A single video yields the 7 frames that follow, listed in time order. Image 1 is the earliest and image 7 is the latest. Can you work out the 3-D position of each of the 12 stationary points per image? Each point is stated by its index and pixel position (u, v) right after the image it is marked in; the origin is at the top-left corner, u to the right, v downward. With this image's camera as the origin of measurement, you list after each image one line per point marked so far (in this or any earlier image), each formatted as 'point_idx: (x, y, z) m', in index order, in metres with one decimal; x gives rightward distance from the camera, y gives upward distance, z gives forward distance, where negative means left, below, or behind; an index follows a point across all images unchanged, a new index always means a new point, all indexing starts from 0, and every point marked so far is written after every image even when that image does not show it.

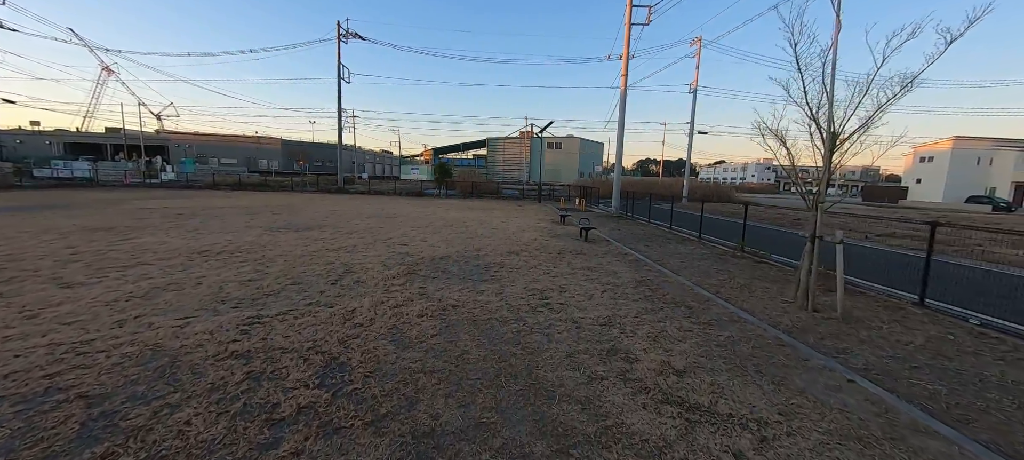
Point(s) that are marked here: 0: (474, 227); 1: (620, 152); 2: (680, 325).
0: (-1.2, +0.1, +11.6) m
1: (+5.2, +3.7, +17.8) m
2: (+1.9, -1.1, +4.1) m
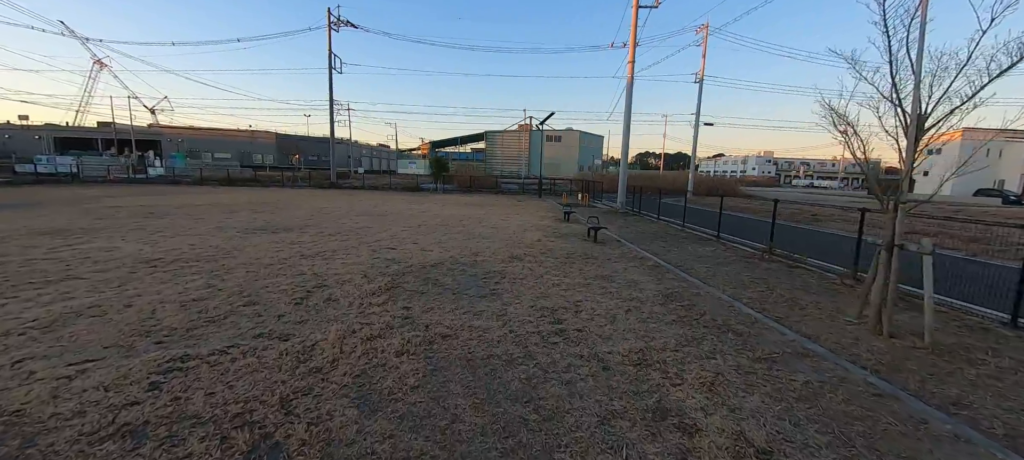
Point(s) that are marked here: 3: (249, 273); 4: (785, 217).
0: (-1.2, +0.1, +10.6) m
1: (+5.1, +3.8, +16.8) m
2: (+1.9, -1.2, +3.2) m
3: (-3.8, -0.6, +5.4) m
4: (+11.8, +0.5, +16.1) m
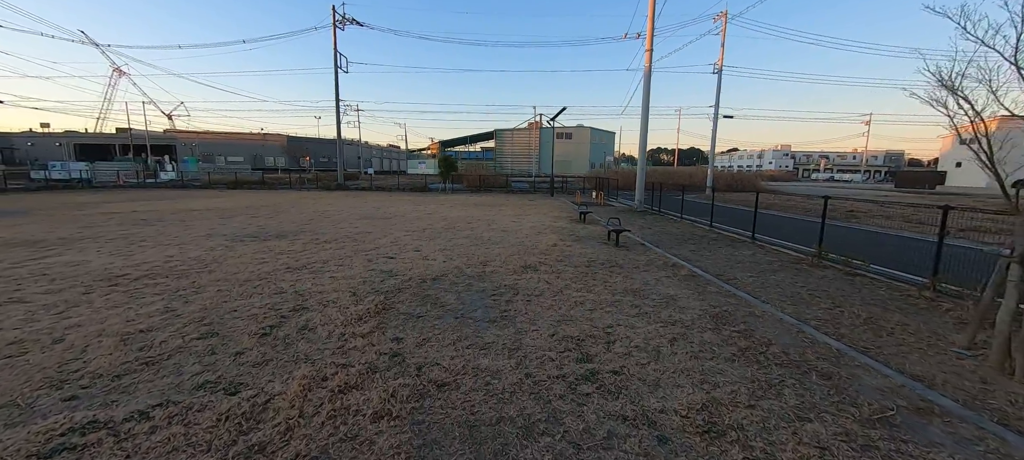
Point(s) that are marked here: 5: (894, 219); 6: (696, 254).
0: (-0.8, 0.0, +9.8) m
1: (+5.6, +3.8, +15.8) m
2: (+2.1, -1.2, +2.3) m
3: (-3.6, -0.8, +4.6) m
4: (+12.3, +0.6, +14.9) m
5: (+13.9, +0.4, +13.5) m
6: (+3.7, -0.5, +7.6) m
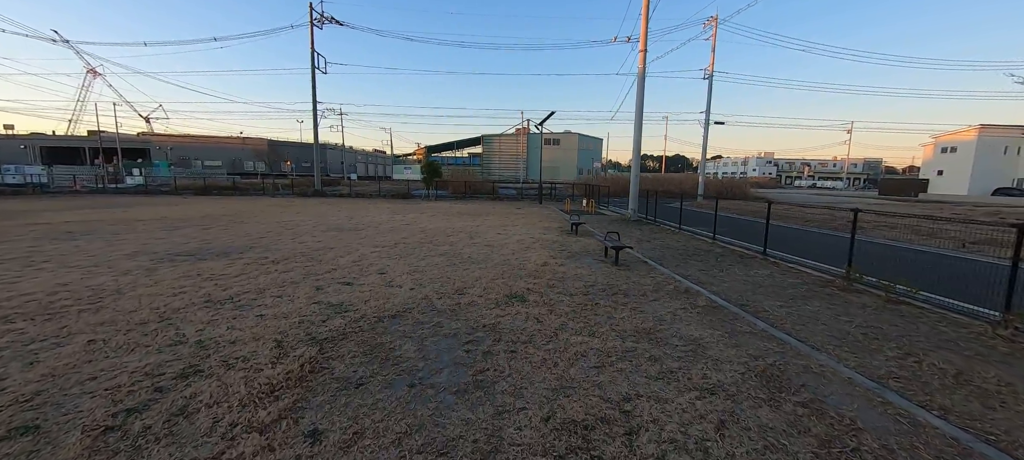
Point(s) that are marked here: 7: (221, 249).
0: (-1.2, -0.3, +8.6) m
1: (+5.0, +3.4, +14.9) m
2: (+1.9, -1.5, +1.2) m
3: (-3.8, -1.0, +3.4) m
4: (+11.8, +0.2, +14.2) m
5: (+13.4, 0.0, +12.9) m
6: (+3.5, -0.8, +6.6) m
7: (-6.0, -0.4, +7.6) m
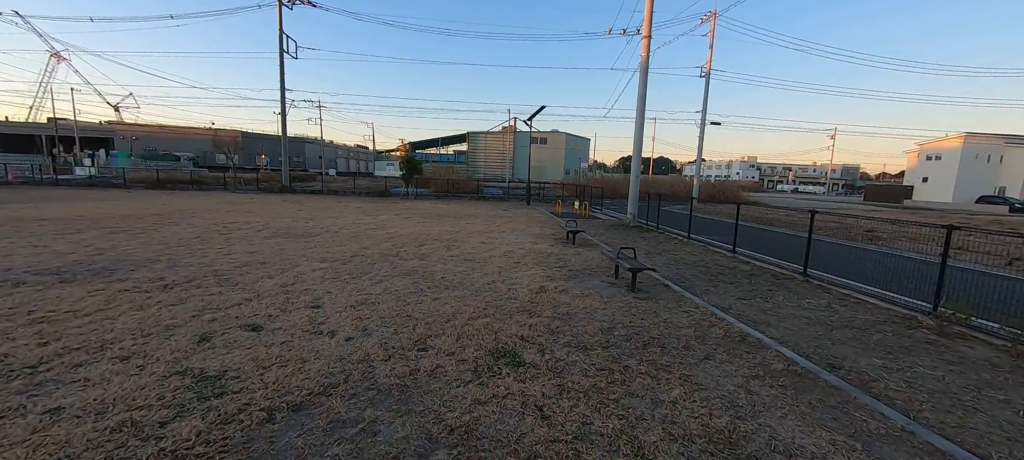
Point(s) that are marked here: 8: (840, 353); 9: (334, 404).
0: (-1.5, -0.5, +6.9) m
1: (+4.6, +3.1, +13.4) m
2: (+2.0, -1.7, -0.4) m
3: (-3.9, -1.2, +1.6) m
4: (+11.3, -0.1, +13.0) m
5: (+13.0, -0.4, +11.7) m
6: (+3.3, -1.1, +5.0) m
7: (-6.2, -0.5, +5.7) m
8: (+3.3, -1.2, +3.8) m
9: (-1.2, -1.2, +2.6) m
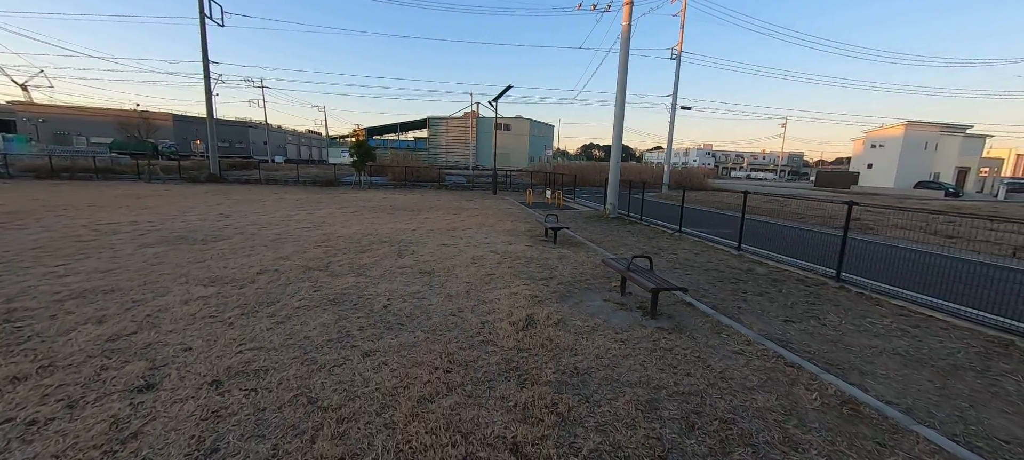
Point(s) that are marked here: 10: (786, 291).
0: (-1.9, -0.6, +5.1) m
1: (+3.5, +3.4, +12.0) m
2: (+2.3, -1.9, -1.8) m
3: (-3.7, -1.5, -0.4) m
4: (+10.2, +0.2, +12.3) m
5: (+12.1, 0.0, +11.2) m
6: (+3.0, -1.1, +3.7) m
7: (-6.4, -0.7, +3.4) m
8: (+3.2, -1.3, +2.5) m
9: (-1.2, -1.4, +0.8) m
10: (+4.0, -0.8, +5.3) m
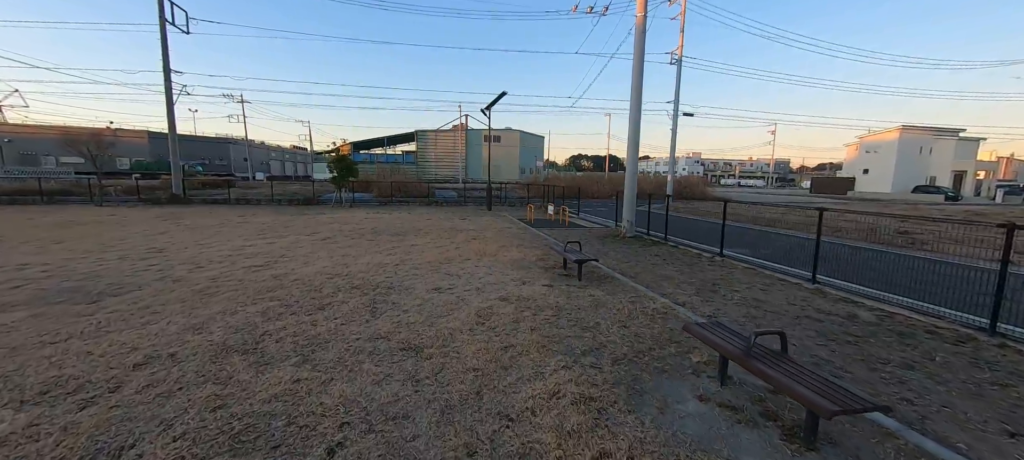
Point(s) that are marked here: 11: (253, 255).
0: (-1.6, -1.1, +3.3) m
1: (+3.5, +2.8, +10.4) m
2: (+2.7, -2.1, -3.5) m
3: (-3.3, -1.9, -2.3) m
4: (+10.3, -0.2, +10.9) m
5: (+12.2, -0.4, +9.8) m
6: (+3.4, -1.4, +2.0) m
7: (-6.1, -1.3, +1.5) m
8: (+3.6, -1.6, +0.8) m
9: (-0.8, -1.7, -1.0) m
10: (+4.2, -1.2, +3.7) m
11: (-5.0, -0.5, +7.2) m
